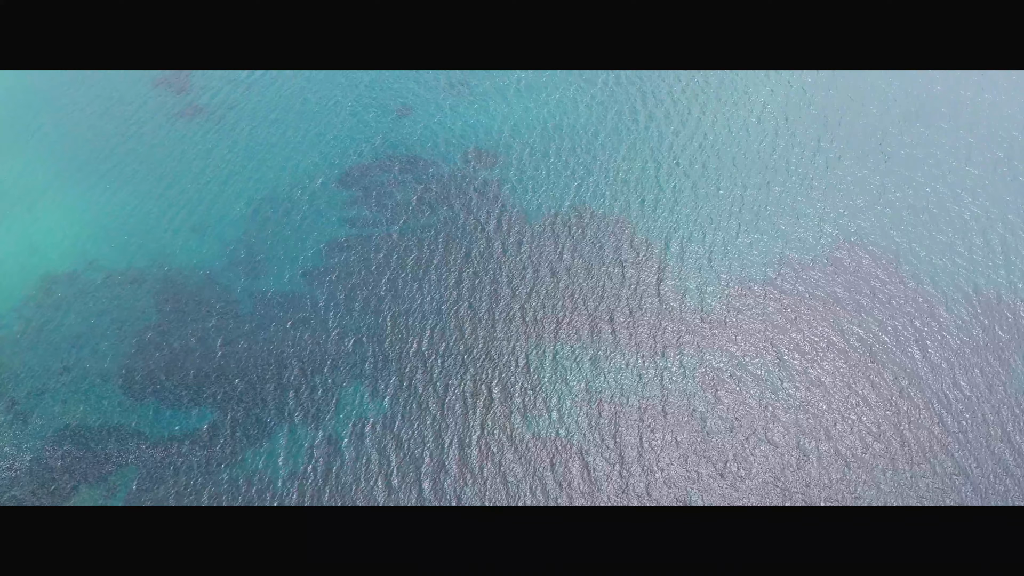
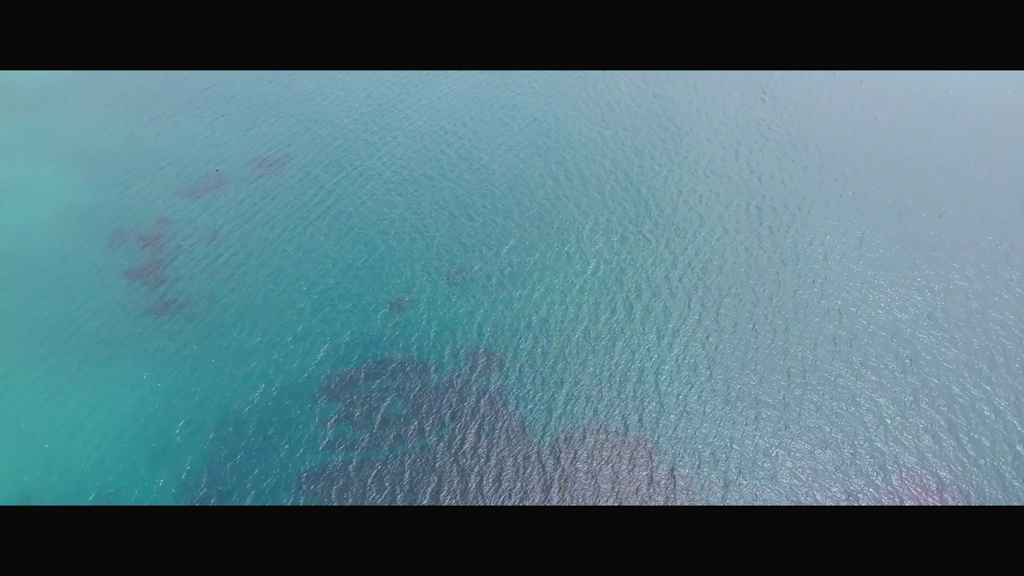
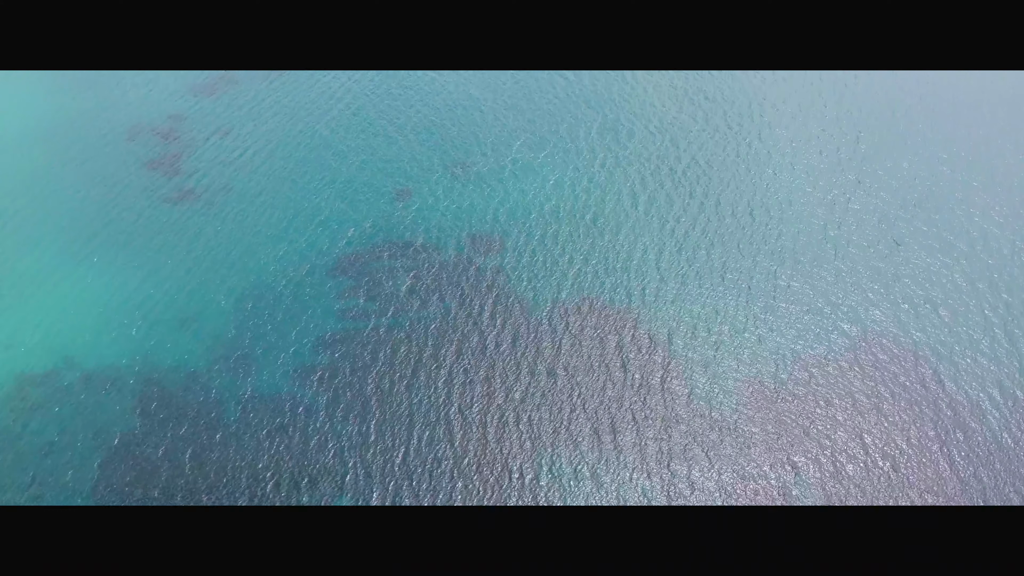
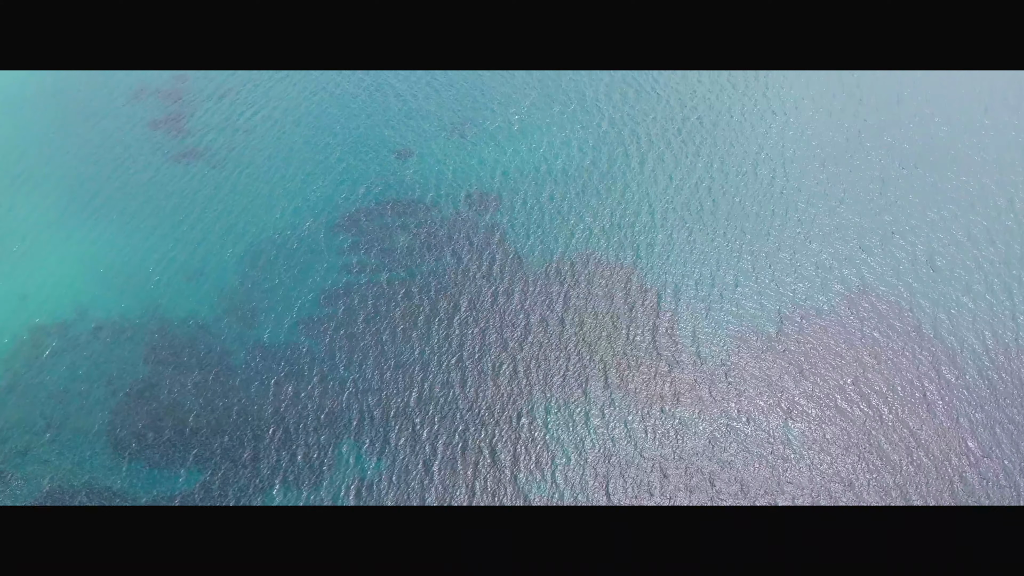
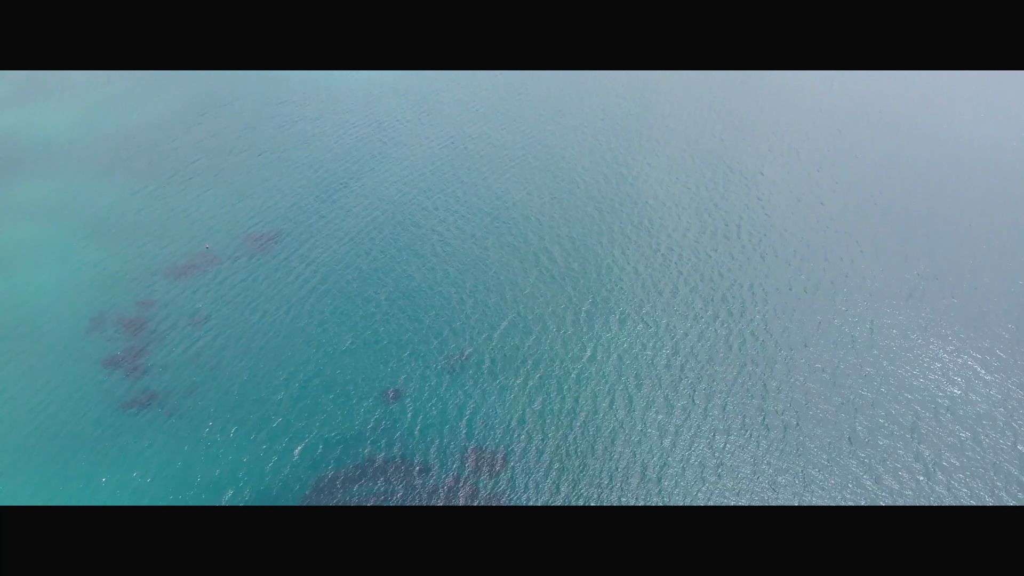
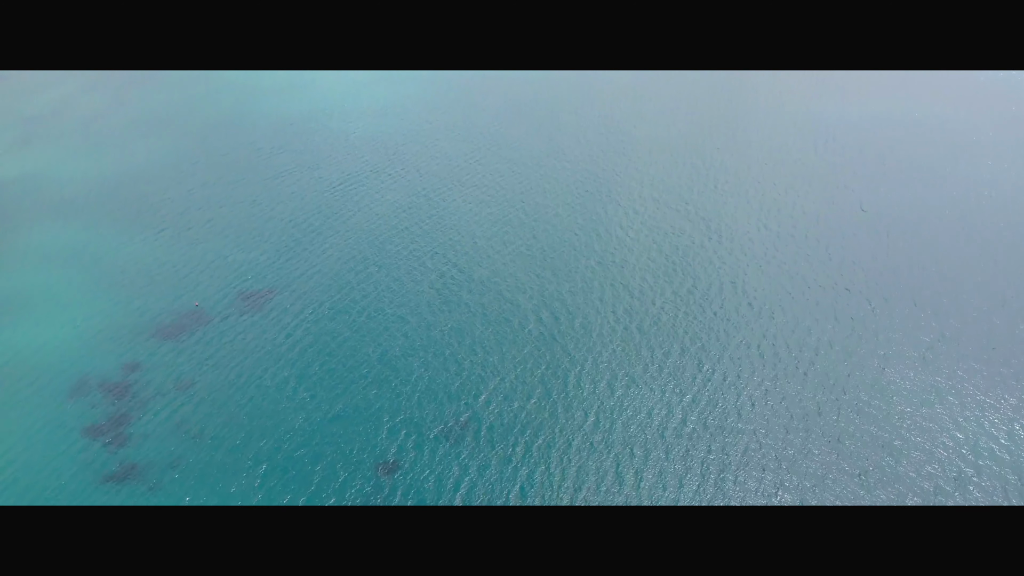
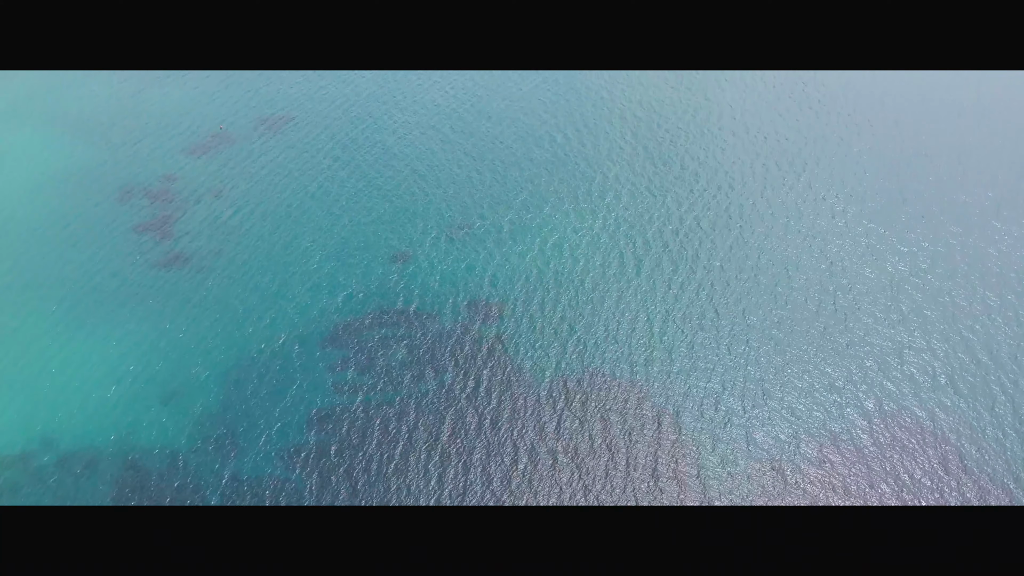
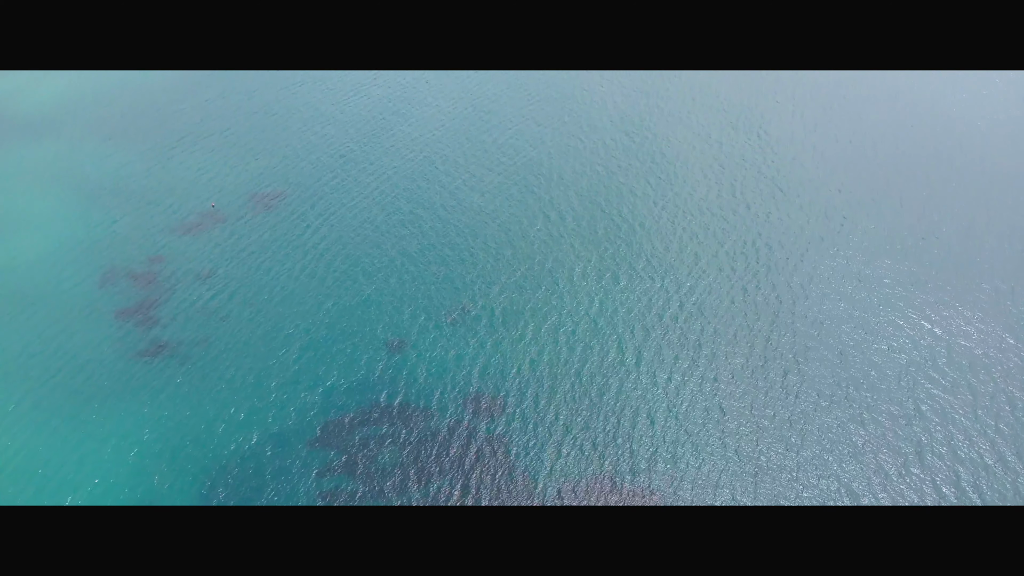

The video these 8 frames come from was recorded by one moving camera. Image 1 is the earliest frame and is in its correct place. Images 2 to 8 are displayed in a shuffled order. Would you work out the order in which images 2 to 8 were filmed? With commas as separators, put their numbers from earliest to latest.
4, 3, 7, 2, 8, 5, 6
